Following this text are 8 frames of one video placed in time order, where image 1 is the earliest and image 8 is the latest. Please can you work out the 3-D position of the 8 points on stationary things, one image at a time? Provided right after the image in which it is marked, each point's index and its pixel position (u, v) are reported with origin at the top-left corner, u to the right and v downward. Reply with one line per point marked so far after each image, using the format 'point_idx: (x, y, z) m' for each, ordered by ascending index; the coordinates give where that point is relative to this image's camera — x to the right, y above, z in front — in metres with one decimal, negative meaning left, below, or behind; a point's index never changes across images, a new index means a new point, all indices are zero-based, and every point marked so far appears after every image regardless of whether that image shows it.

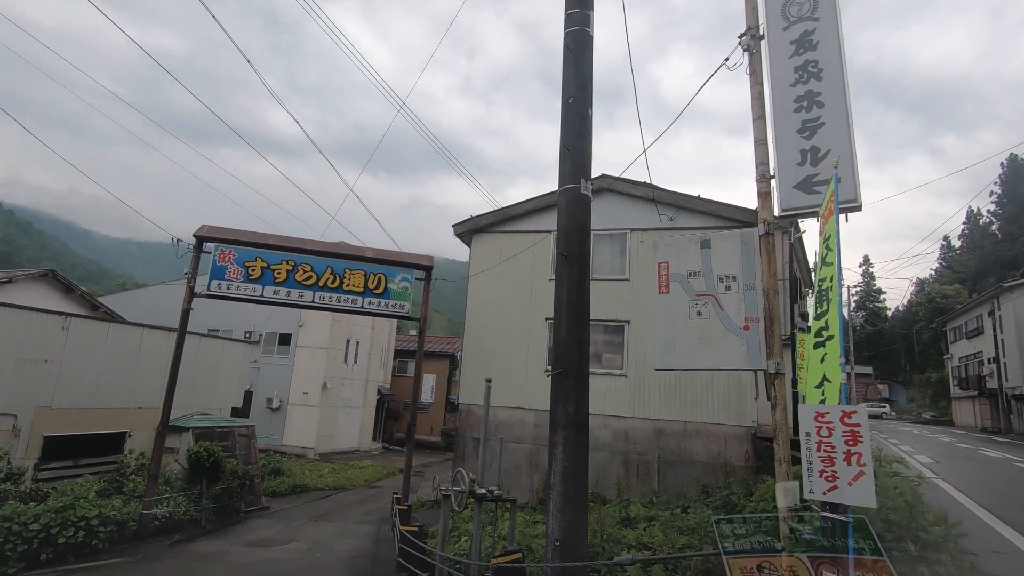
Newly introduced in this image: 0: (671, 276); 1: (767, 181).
0: (+1.6, +0.1, +5.2) m
1: (+2.0, +0.8, +4.2) m
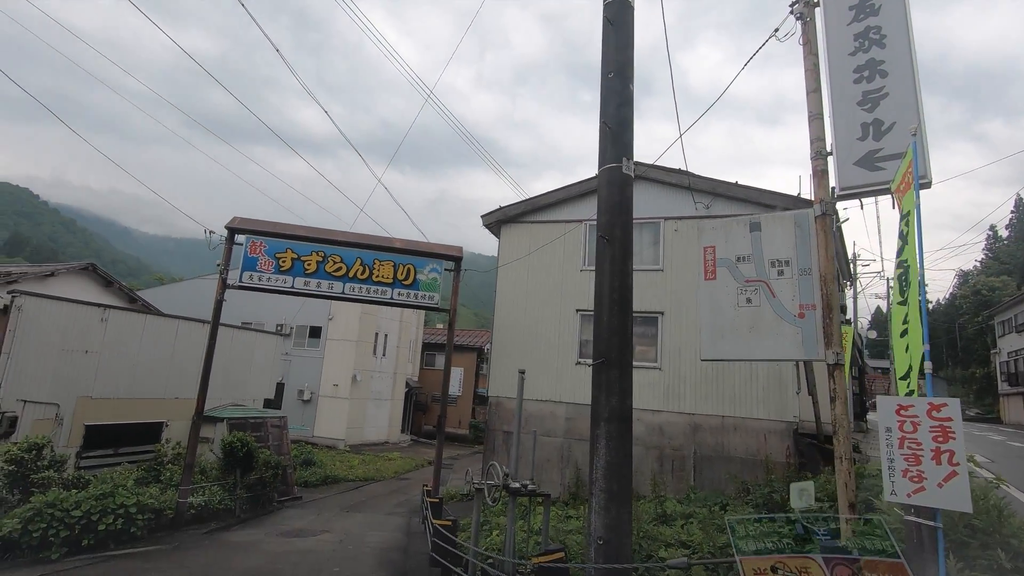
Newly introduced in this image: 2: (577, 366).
0: (+1.9, +0.2, +4.9) m
1: (+2.2, +0.9, +3.9) m
2: (+1.2, -1.4, +9.9) m
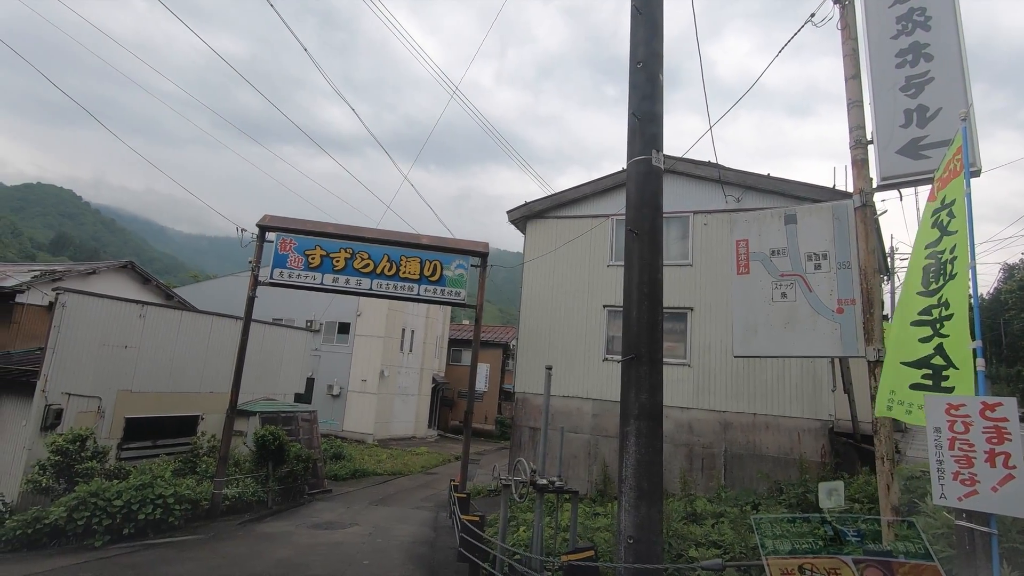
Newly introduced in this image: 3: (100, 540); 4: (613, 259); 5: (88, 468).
0: (+2.1, +0.3, +4.8) m
1: (+2.4, +1.0, +3.7) m
2: (+1.7, -1.4, +9.8) m
3: (-5.2, -3.2, +6.8) m
4: (+1.9, +0.5, +10.1) m
5: (-6.0, -2.5, +7.6) m
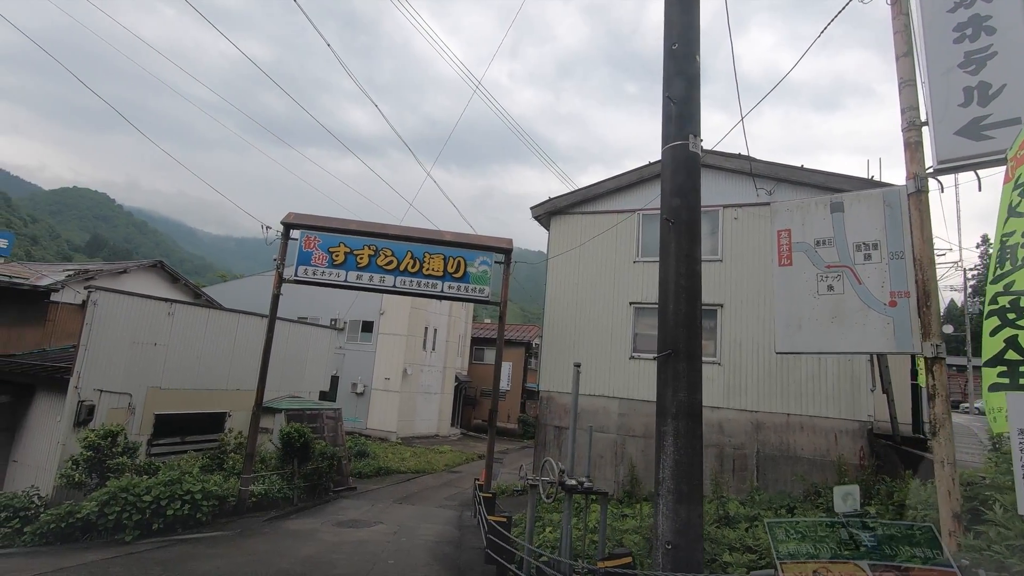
0: (+2.4, +0.3, +4.5) m
1: (+2.6, +1.0, +3.5) m
2: (+2.1, -1.3, +9.6) m
3: (-4.9, -3.2, +6.9) m
4: (+2.3, +0.6, +9.8) m
5: (-5.6, -2.5, +7.7) m
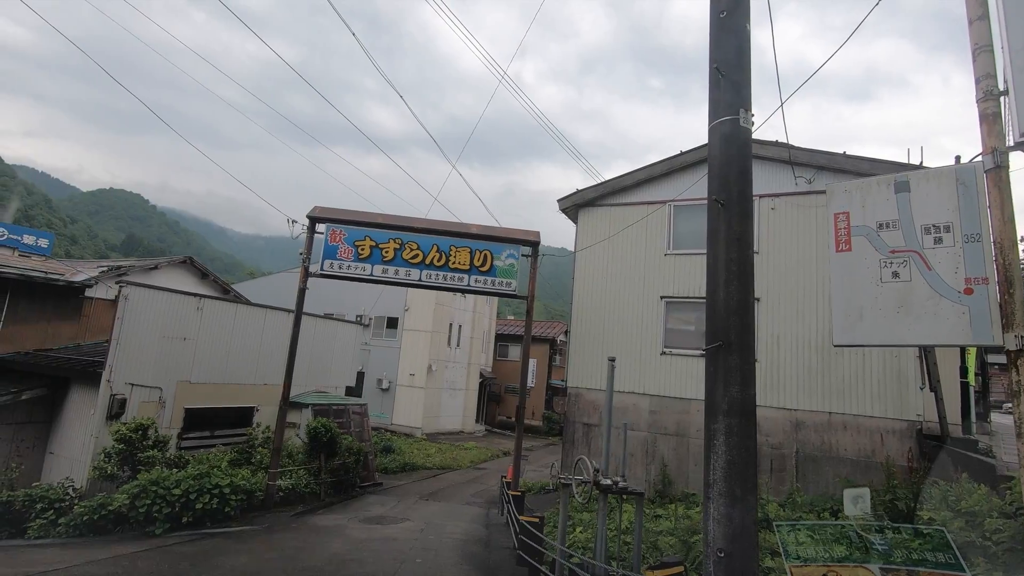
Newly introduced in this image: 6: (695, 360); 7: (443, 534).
0: (+2.6, +0.4, +4.2) m
1: (+2.8, +1.1, +3.2) m
2: (+2.6, -1.2, +9.3) m
3: (-4.5, -3.1, +6.9) m
4: (+2.8, +0.7, +9.5) m
5: (-5.2, -2.4, +7.7) m
6: (+3.1, -1.2, +9.0) m
7: (-0.9, -3.1, +6.7) m
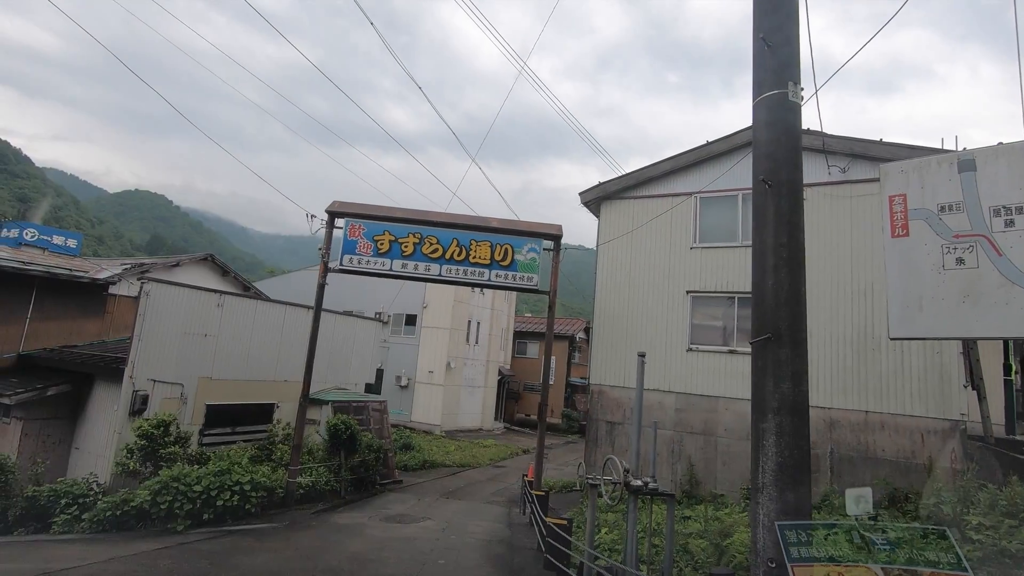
0: (+2.8, +0.5, +4.0) m
1: (+3.0, +1.2, +2.9) m
2: (+3.0, -1.1, +9.0) m
3: (-4.2, -3.0, +6.9) m
4: (+3.2, +0.8, +9.2) m
5: (-4.9, -2.4, +7.7) m
6: (+3.4, -1.1, +8.8) m
7: (-0.6, -3.0, +6.6) m
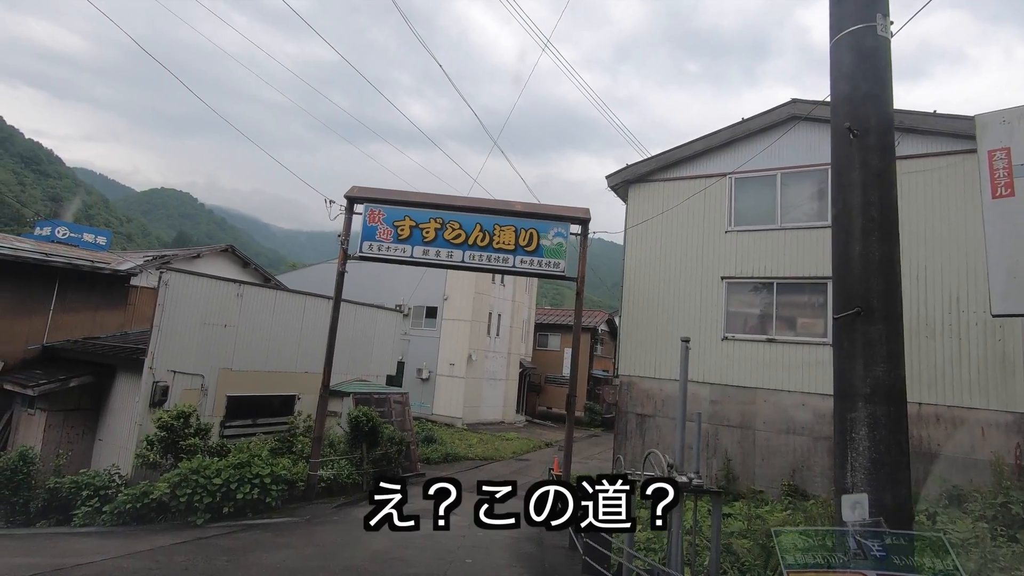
0: (+3.1, +0.7, +3.5) m
1: (+3.2, +1.3, +2.4) m
2: (+3.4, -0.9, +8.5) m
3: (-3.9, -2.9, +6.7) m
4: (+3.6, +1.0, +8.8) m
5: (-4.5, -2.2, +7.6) m
6: (+3.8, -0.9, +8.3) m
7: (-0.3, -2.8, +6.3) m
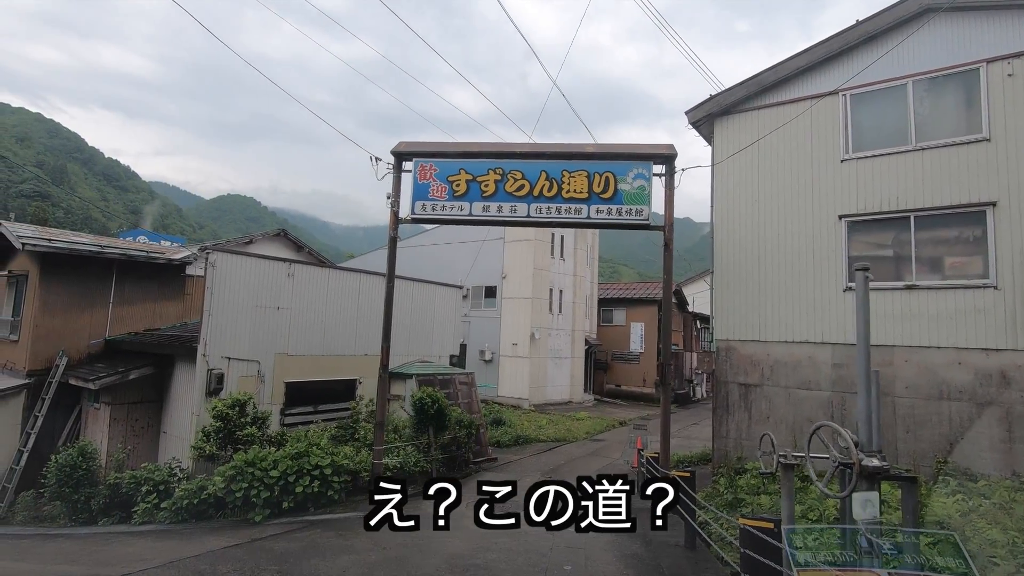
0: (+3.5, +1.3, +2.0) m
1: (+3.5, +1.9, +0.9) m
2: (+4.4, -0.1, +7.1) m
3: (-2.8, -2.5, +6.0) m
4: (+4.5, +1.8, +7.2) m
5: (-3.4, -1.9, +7.0) m
6: (+4.8, -0.1, +6.8) m
7: (+0.7, -2.3, +5.3) m
